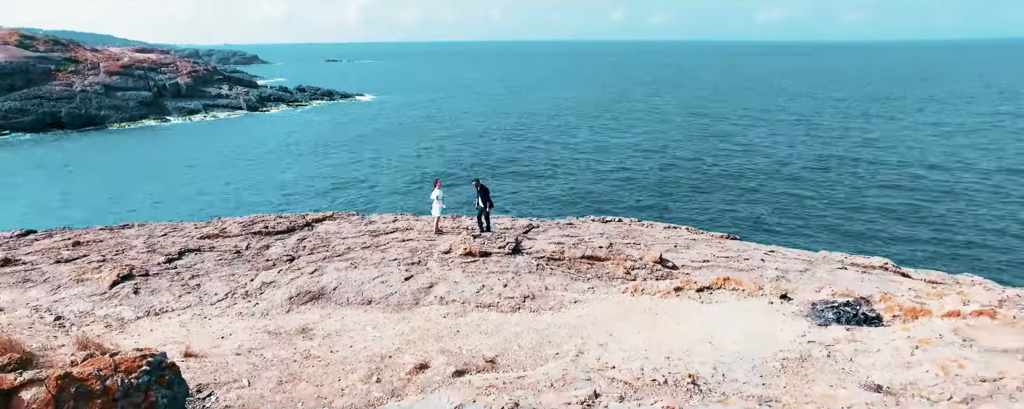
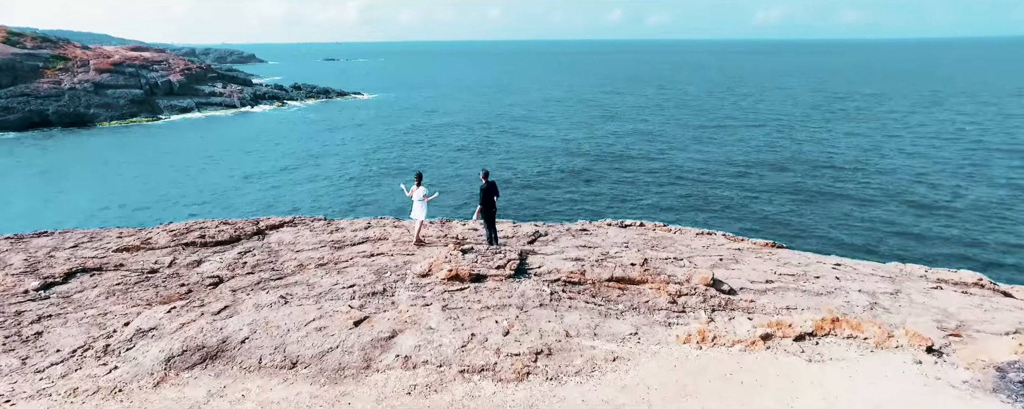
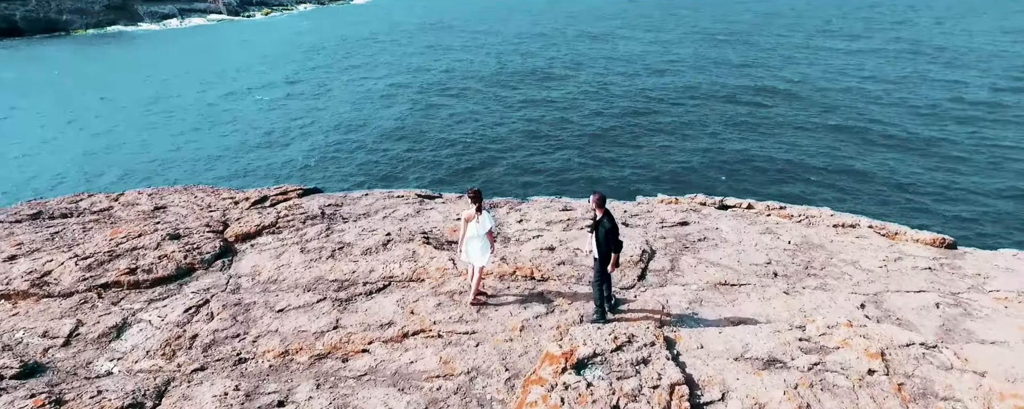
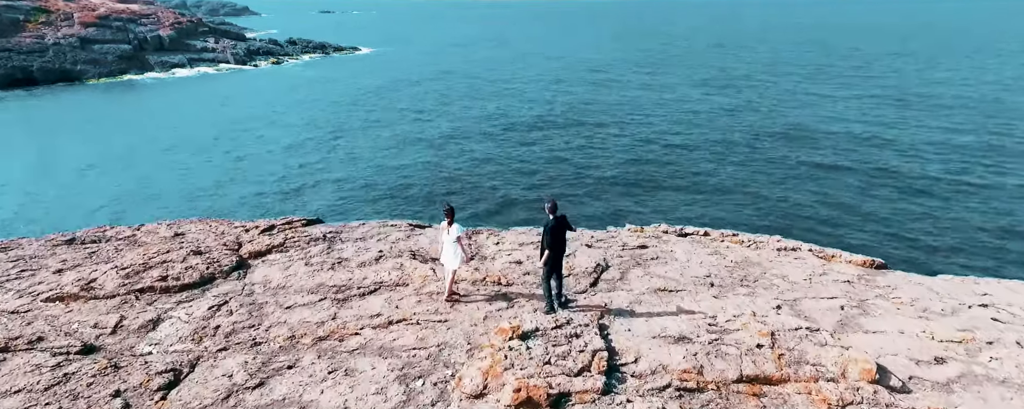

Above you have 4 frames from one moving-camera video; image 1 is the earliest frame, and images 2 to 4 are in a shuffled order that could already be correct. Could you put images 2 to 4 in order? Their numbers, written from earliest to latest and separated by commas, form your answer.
2, 4, 3
